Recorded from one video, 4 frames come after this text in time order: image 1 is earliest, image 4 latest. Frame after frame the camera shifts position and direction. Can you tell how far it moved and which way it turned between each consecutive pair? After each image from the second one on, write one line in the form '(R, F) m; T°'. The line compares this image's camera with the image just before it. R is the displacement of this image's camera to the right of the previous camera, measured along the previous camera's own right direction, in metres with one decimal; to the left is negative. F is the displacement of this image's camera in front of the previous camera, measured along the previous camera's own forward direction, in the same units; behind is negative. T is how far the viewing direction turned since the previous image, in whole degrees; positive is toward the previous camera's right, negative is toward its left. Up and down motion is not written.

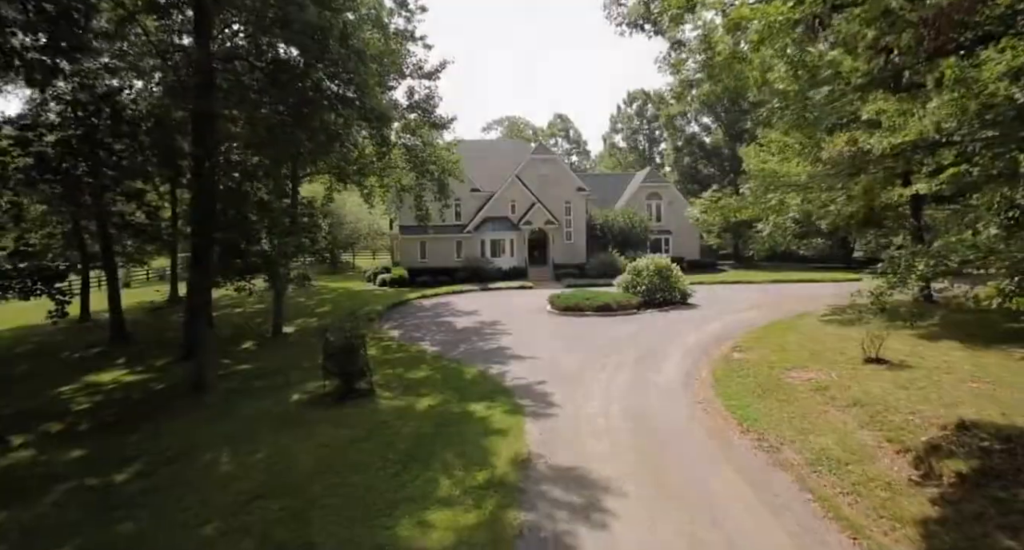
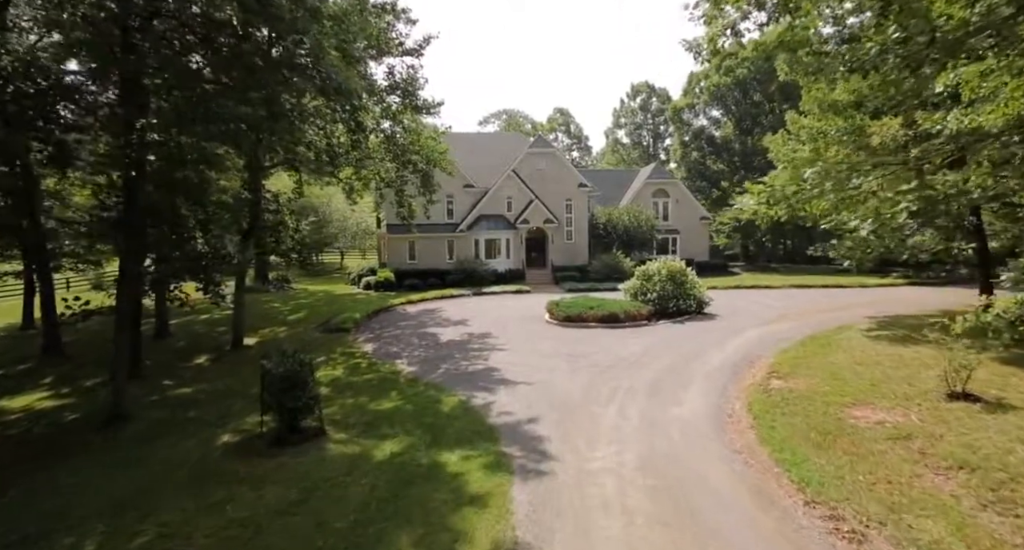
(+0.2, +2.5) m; 0°
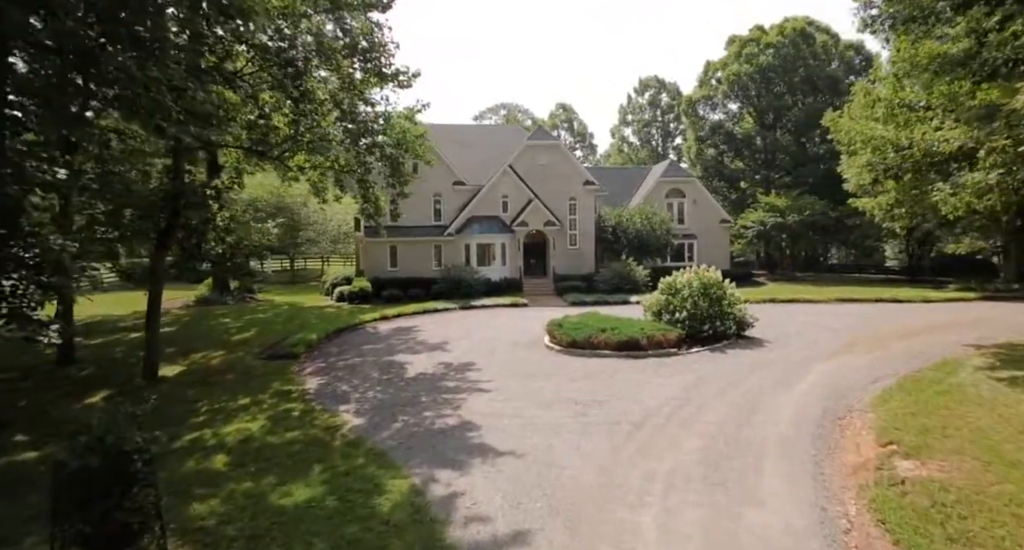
(+0.3, +4.0) m; 0°
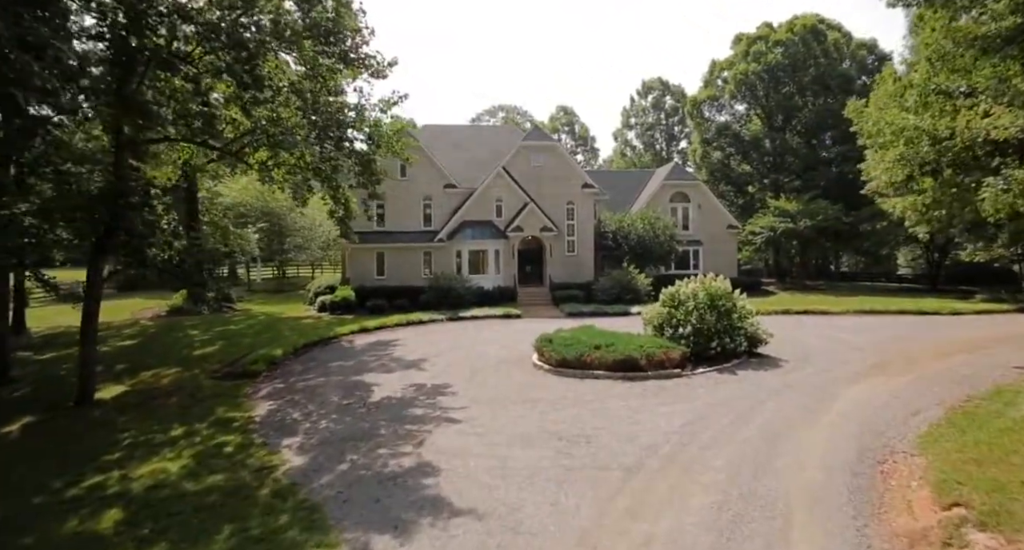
(+0.6, +1.6) m; -1°
